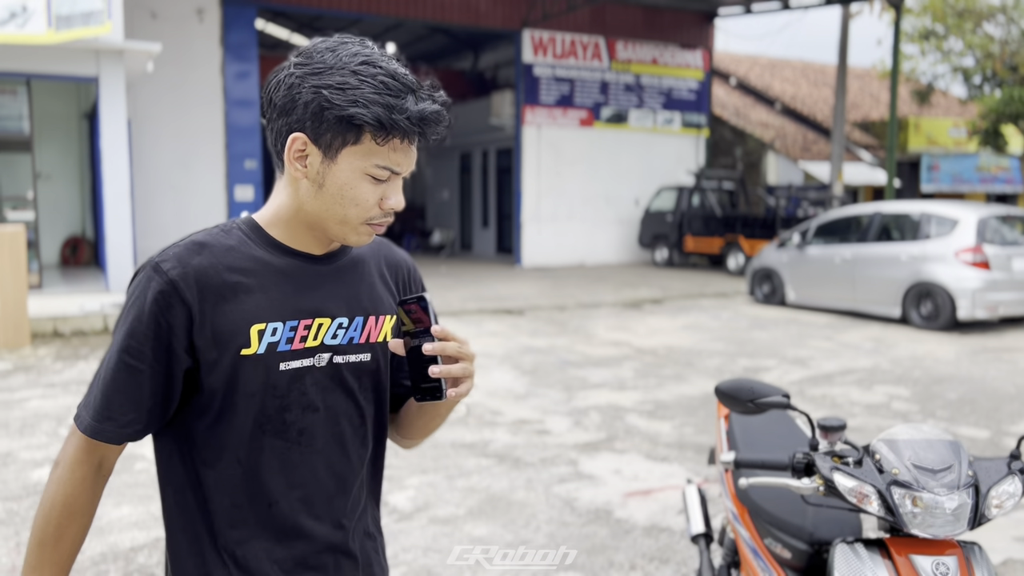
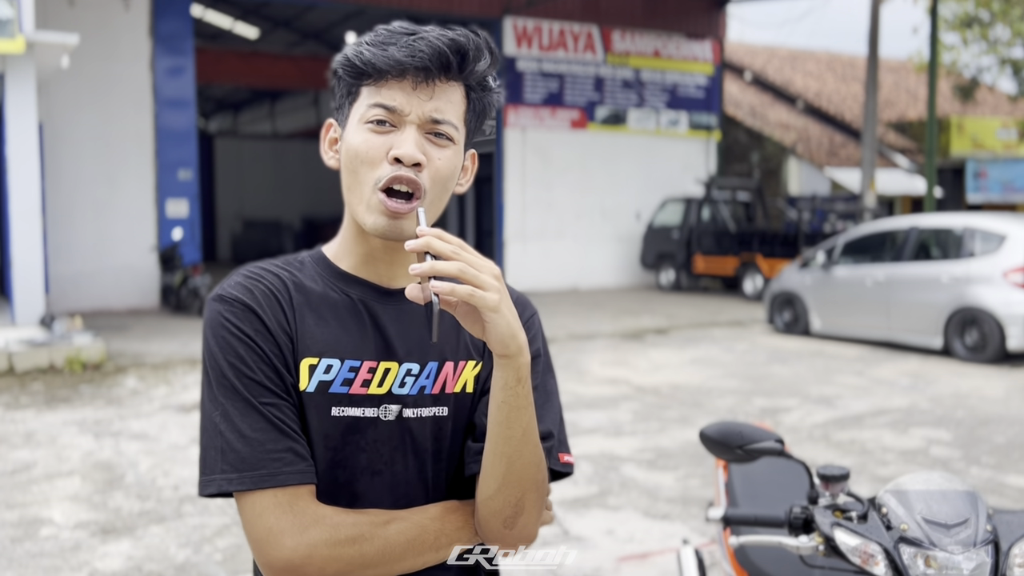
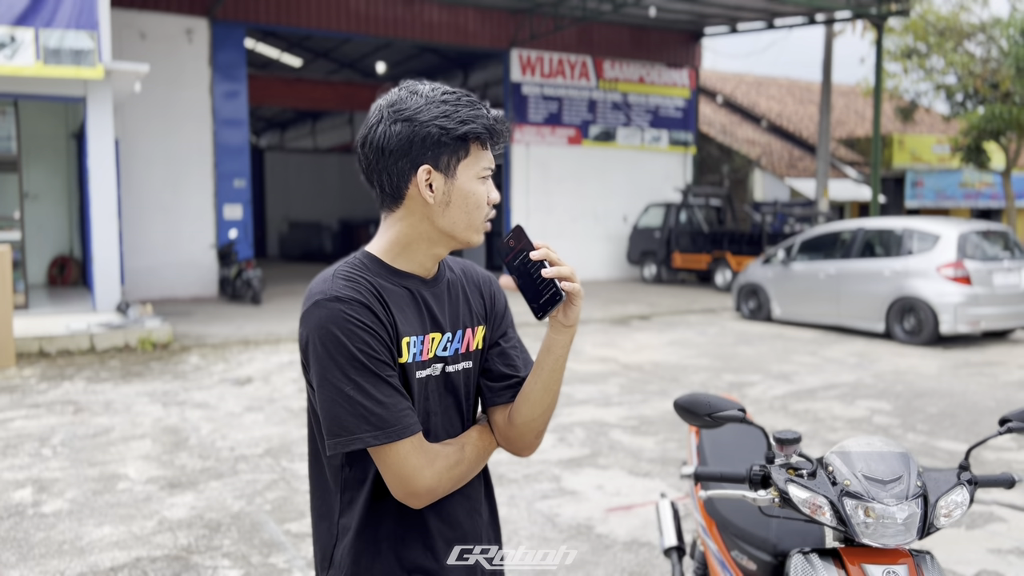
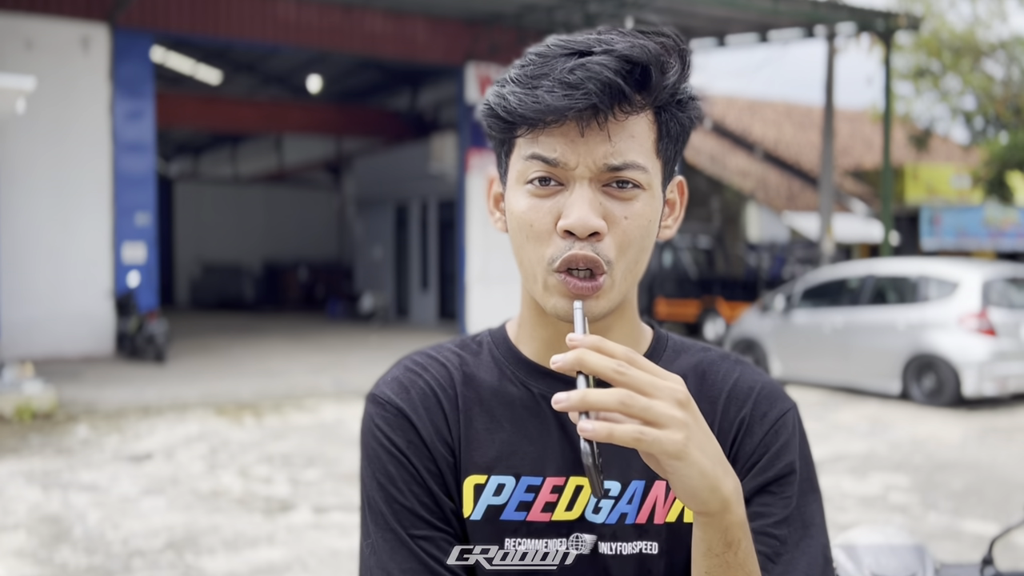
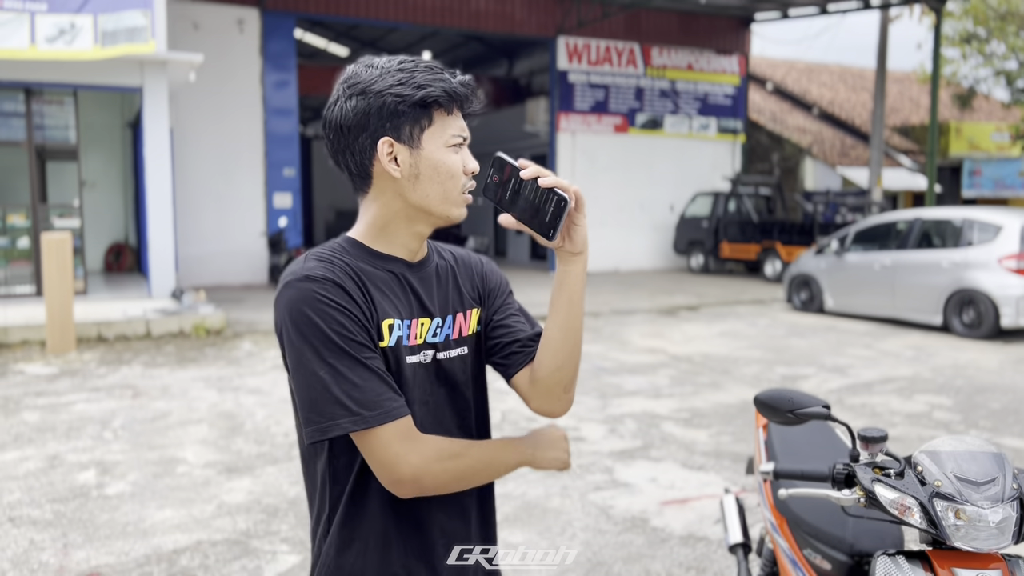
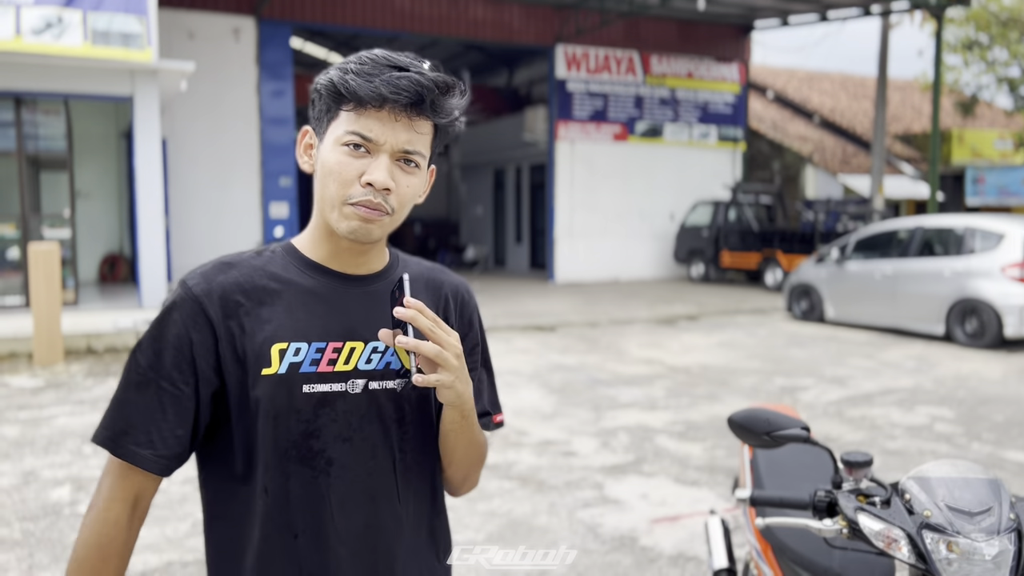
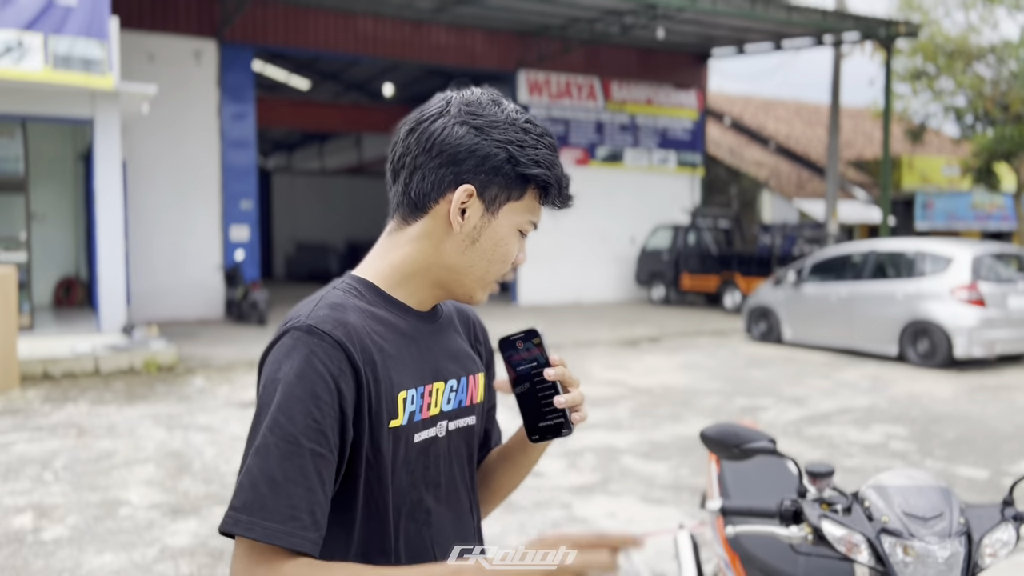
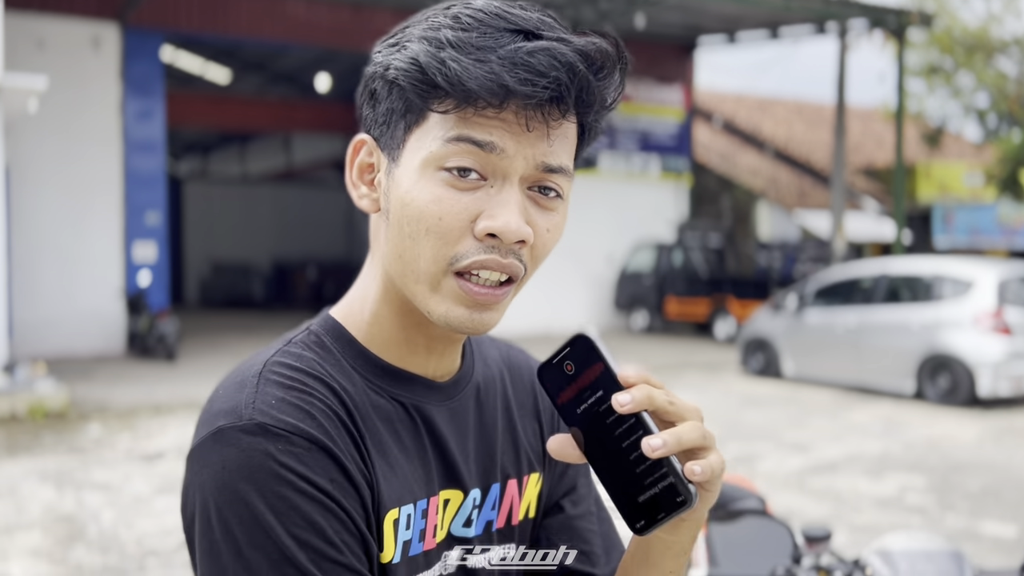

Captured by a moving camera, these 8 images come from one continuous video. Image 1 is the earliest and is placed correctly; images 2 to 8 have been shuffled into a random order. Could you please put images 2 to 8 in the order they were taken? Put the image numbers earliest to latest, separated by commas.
5, 3, 2, 4, 8, 7, 6
